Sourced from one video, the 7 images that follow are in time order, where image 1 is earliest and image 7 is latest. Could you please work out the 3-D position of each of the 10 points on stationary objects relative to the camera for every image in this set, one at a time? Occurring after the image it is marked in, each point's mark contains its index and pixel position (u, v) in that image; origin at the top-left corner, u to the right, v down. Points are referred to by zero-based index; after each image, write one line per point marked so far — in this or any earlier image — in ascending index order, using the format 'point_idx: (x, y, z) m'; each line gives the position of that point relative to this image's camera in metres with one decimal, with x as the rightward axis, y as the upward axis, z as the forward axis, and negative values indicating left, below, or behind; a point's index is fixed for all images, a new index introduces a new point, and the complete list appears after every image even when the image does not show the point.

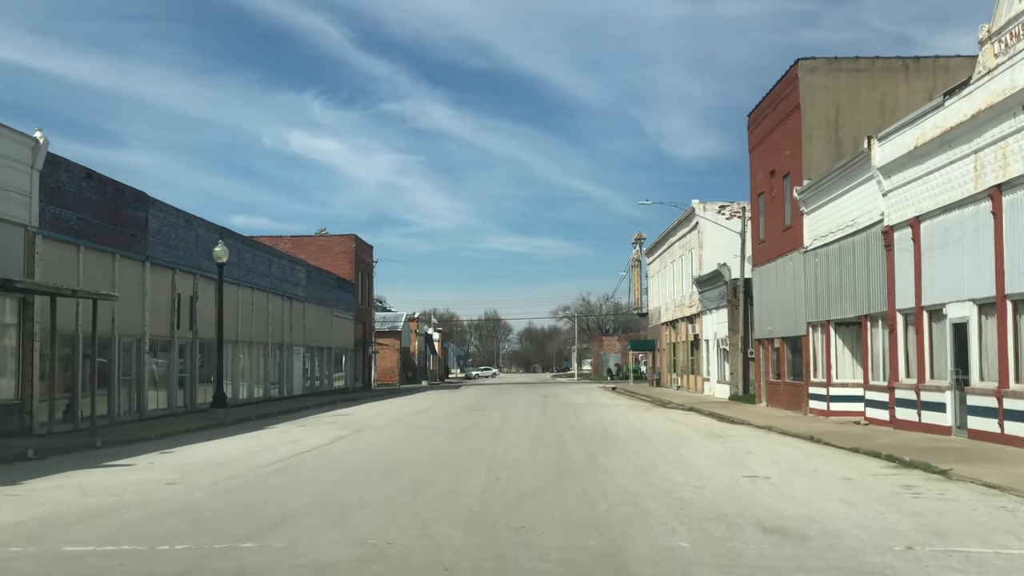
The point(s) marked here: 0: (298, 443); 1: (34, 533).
0: (-3.4, -2.5, +19.7) m
1: (-3.2, -1.7, +8.3) m
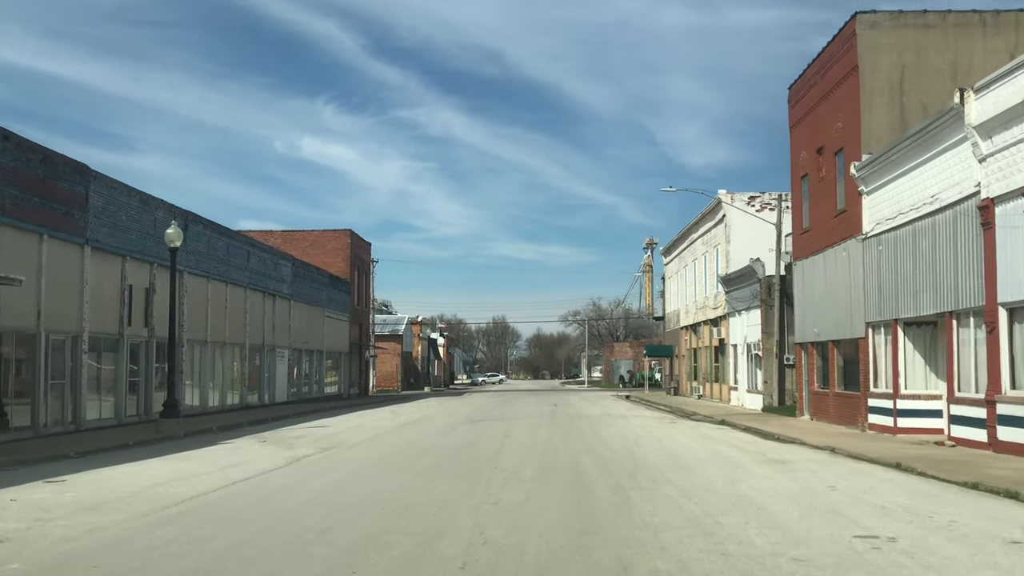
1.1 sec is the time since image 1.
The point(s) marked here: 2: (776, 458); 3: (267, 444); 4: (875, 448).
0: (-3.4, -2.2, +15.7) m
1: (-3.3, -1.4, +4.3) m
2: (+3.4, -2.2, +16.0) m
3: (-3.9, -2.5, +19.5) m
4: (+5.2, -2.3, +17.7) m
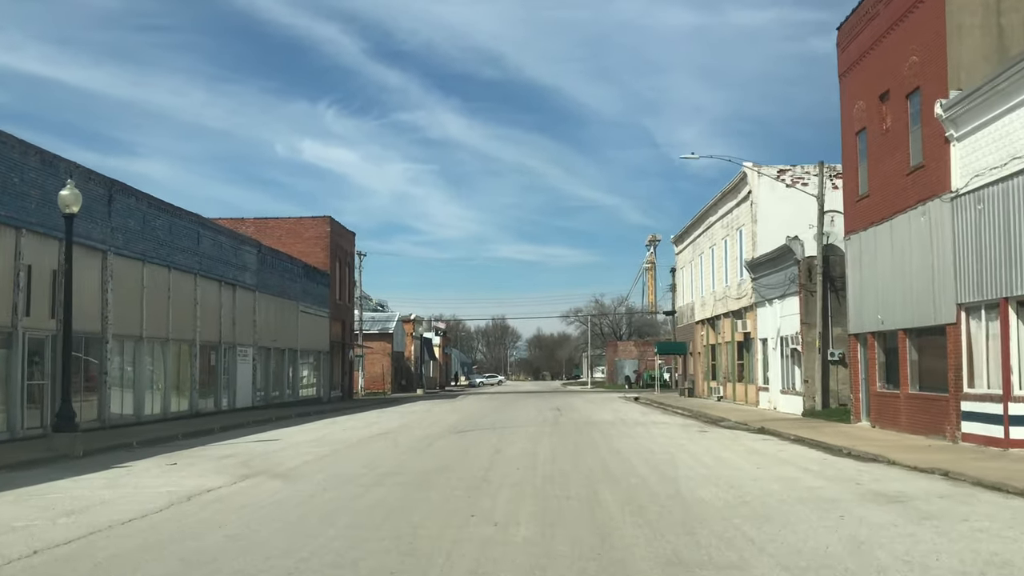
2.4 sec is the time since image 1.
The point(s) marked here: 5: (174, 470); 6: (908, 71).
0: (-3.5, -1.9, +10.8) m
1: (-3.4, -1.0, -0.6) m
2: (+3.3, -1.8, +11.1) m
3: (-4.0, -2.1, +14.6) m
4: (+5.1, -1.9, +12.8) m
5: (-3.9, -2.1, +14.2) m
6: (+6.4, +3.5, +19.8) m
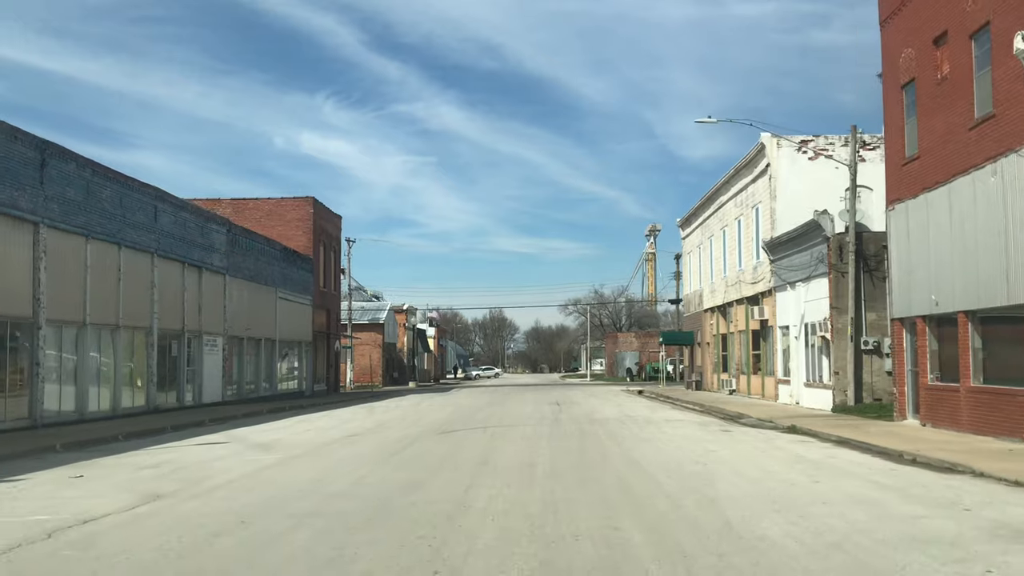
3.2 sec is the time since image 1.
0: (-3.6, -1.6, +7.8) m
1: (-3.4, -0.8, -3.7) m
2: (+3.2, -1.5, +8.1) m
3: (-4.1, -1.8, +11.6) m
4: (+5.0, -1.6, +9.7) m
5: (-4.0, -1.8, +11.2) m
6: (+6.2, +3.9, +16.7) m
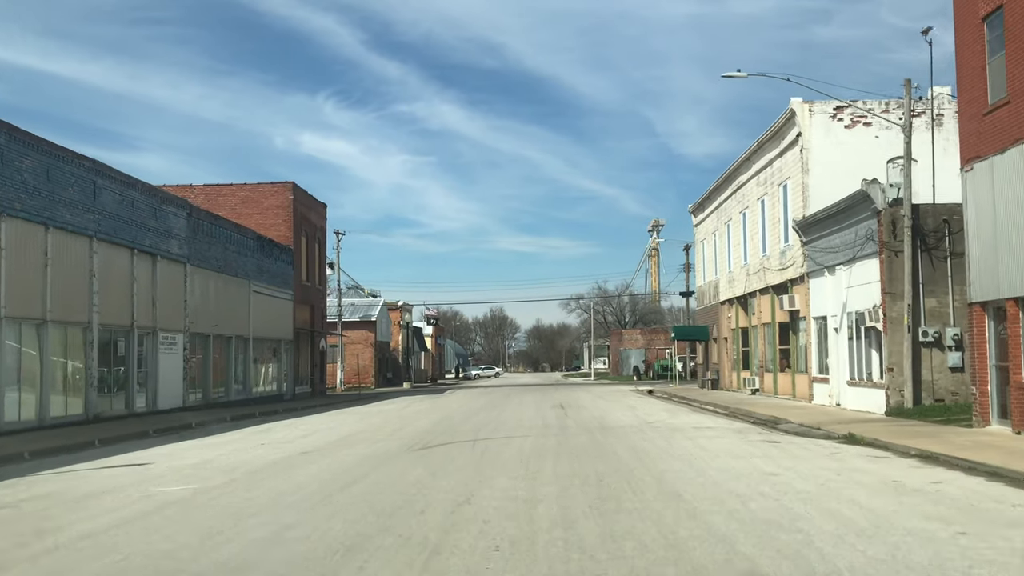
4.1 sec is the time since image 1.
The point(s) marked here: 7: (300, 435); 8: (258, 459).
0: (-3.6, -1.4, +4.2) m
1: (-3.5, -0.6, -7.3) m
2: (+3.2, -1.3, +4.4) m
3: (-4.1, -1.6, +8.0) m
4: (+5.0, -1.3, +6.1) m
5: (-4.1, -1.6, +7.5) m
6: (+6.2, +4.2, +13.1) m
7: (-3.2, -2.2, +18.6) m
8: (-2.9, -2.0, +14.0) m
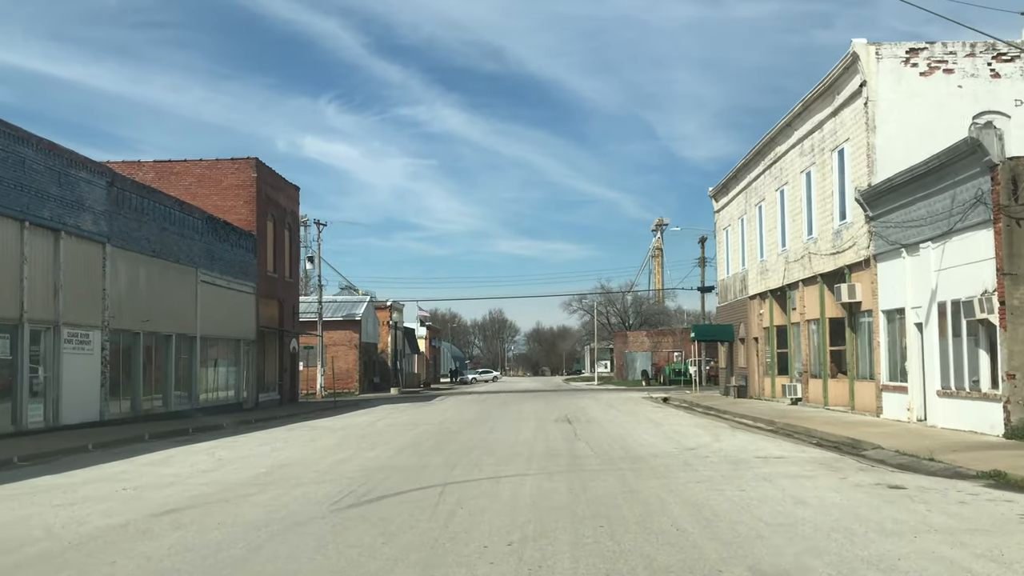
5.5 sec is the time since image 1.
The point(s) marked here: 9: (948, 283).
0: (-3.7, -1.0, -1.2) m
1: (-3.6, -0.2, -12.6) m
2: (+3.1, -0.9, -0.9) m
3: (-4.2, -1.3, +2.6) m
4: (+4.9, -1.0, +0.8) m
5: (-4.1, -1.3, +2.2) m
6: (+6.1, +4.4, +7.8) m
7: (-3.3, -1.9, +13.3) m
8: (-3.0, -1.7, +8.7) m
9: (+6.4, +0.1, +18.0) m
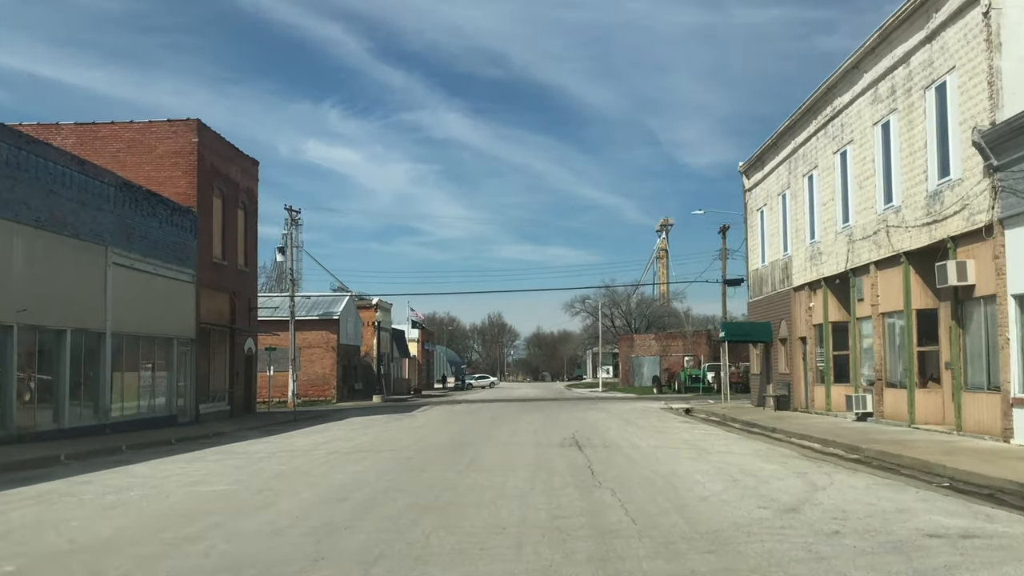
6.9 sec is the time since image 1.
0: (-3.9, -0.6, -7.1) m
1: (-3.8, +0.2, -18.6) m
2: (+3.0, -0.5, -6.9) m
3: (-4.3, -0.9, -3.3) m
4: (+4.7, -0.6, -5.2) m
5: (-4.3, -0.9, -3.7) m
6: (+5.9, +4.8, +1.8) m
7: (-3.5, -1.6, +7.3) m
8: (-3.1, -1.3, +2.8) m
9: (+6.2, +0.4, +12.0) m
